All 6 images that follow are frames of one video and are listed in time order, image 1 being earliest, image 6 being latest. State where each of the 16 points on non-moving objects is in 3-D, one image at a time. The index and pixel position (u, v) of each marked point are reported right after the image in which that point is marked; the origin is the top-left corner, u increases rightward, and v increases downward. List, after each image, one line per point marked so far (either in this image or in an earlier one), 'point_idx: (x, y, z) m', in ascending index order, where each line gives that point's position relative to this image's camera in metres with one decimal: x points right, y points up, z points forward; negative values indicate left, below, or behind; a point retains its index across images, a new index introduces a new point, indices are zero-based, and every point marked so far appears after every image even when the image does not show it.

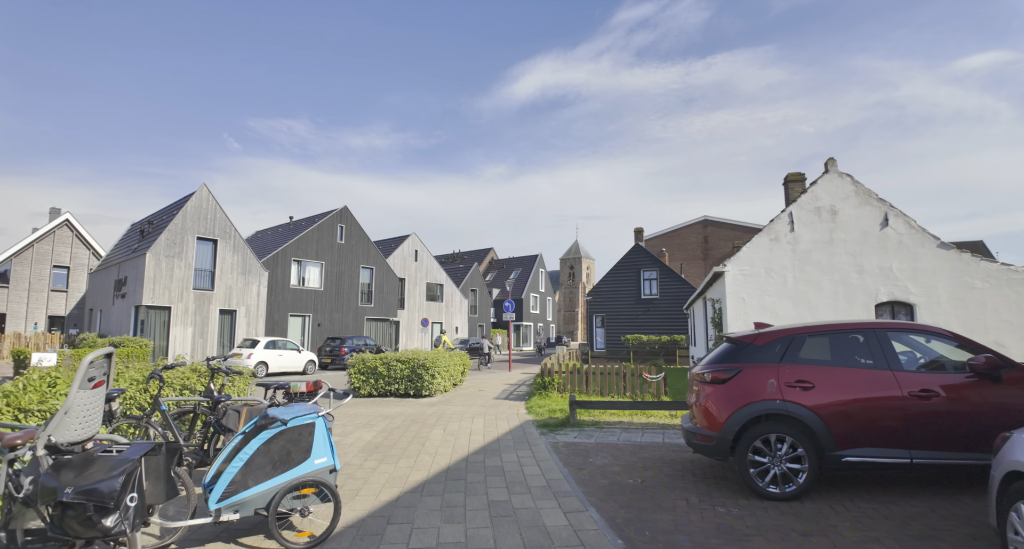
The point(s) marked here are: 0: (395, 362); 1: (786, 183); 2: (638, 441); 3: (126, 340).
0: (-2.9, -2.2, +13.1) m
1: (+8.8, +3.0, +16.6) m
2: (+1.9, -2.6, +8.0) m
3: (-14.2, -2.4, +19.0) m
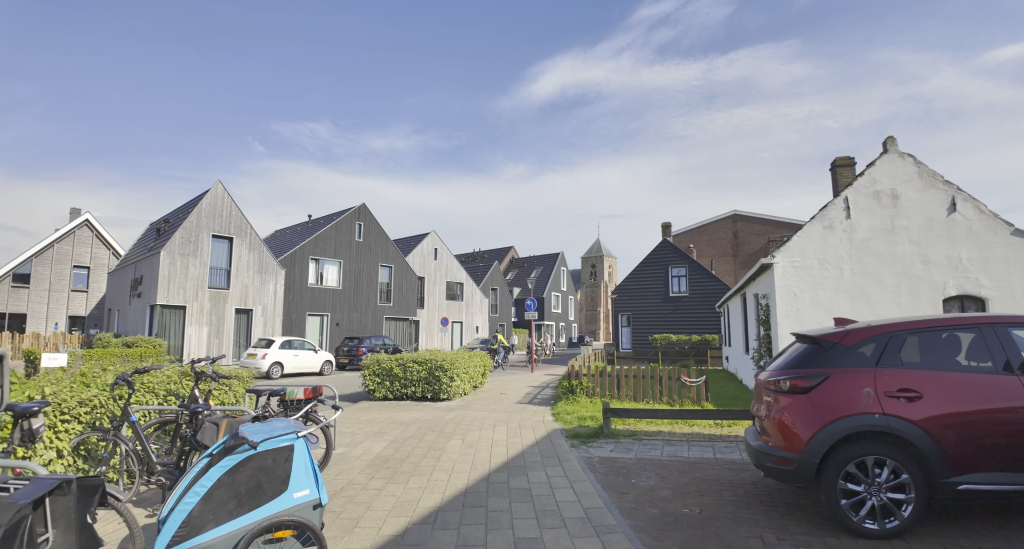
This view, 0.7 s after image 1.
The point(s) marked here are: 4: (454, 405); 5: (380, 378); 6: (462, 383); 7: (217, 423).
0: (-2.4, -2.1, +12.2) m
1: (+9.4, +3.1, +15.2) m
2: (+2.3, -2.4, +6.9) m
3: (-13.4, -2.3, +18.5) m
4: (-1.3, -2.8, +11.2) m
5: (-3.1, -2.5, +12.3) m
6: (-1.2, -2.6, +12.5) m
7: (-2.6, -1.3, +4.6) m
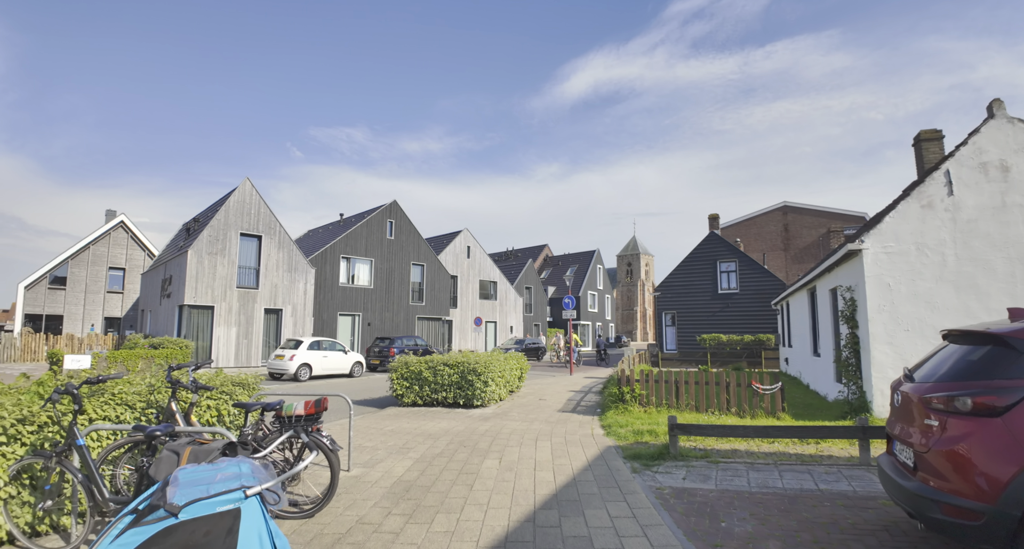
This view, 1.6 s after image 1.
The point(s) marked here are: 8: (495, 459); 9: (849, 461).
0: (-1.5, -2.0, +11.1) m
1: (+10.4, +3.4, +13.4) m
2: (+2.8, -2.3, +5.5) m
3: (-12.1, -2.3, +18.1) m
4: (-0.5, -2.7, +10.0) m
5: (-2.2, -2.3, +11.2) m
6: (-0.3, -2.5, +11.3) m
7: (-2.2, -1.2, +3.5) m
8: (-0.2, -2.3, +6.4) m
9: (+4.3, -2.4, +6.7) m
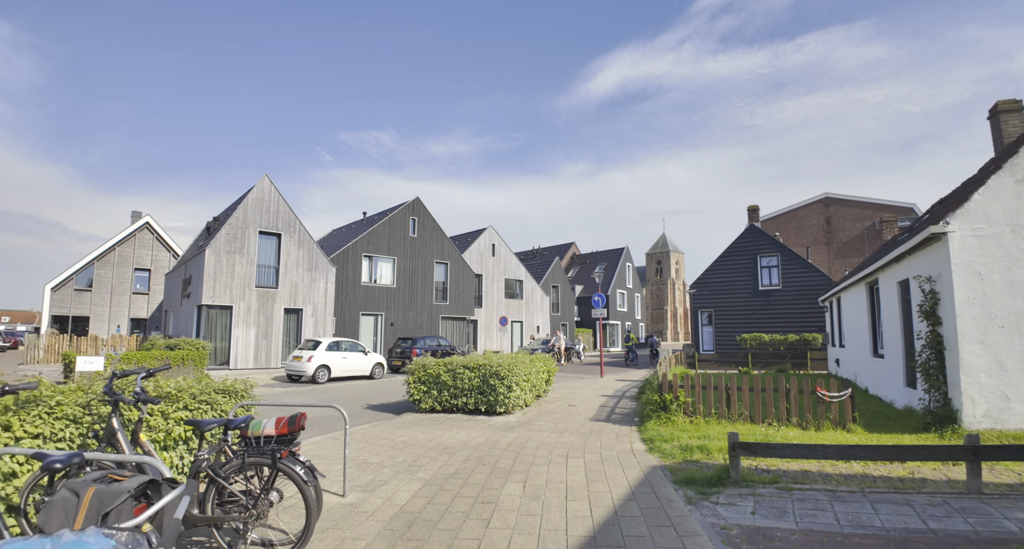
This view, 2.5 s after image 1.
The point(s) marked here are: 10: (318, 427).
0: (-1.0, -1.8, +10.1) m
1: (+11.0, +3.6, +11.8) m
2: (+3.1, -2.1, +4.3) m
3: (-11.2, -2.3, +17.7) m
4: (0.0, -2.6, +9.0) m
5: (-1.7, -2.2, +10.3) m
6: (+0.2, -2.4, +10.3) m
7: (-2.1, -1.1, +2.6) m
8: (+0.1, -2.1, +5.4) m
9: (+4.6, -2.2, +5.5) m
10: (-3.6, -2.8, +9.6) m
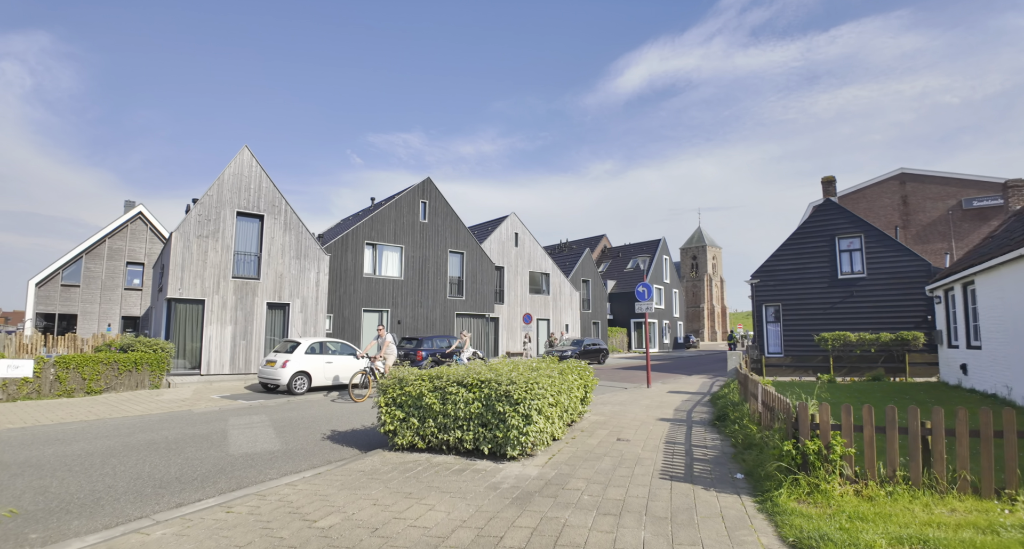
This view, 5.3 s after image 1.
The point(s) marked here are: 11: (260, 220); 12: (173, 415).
0: (-0.7, -1.4, +6.6) m
1: (+11.3, +4.1, +7.6) m
2: (+3.0, -1.6, +0.6) m
3: (-10.5, -1.9, +14.7) m
4: (+0.2, -2.1, +5.4) m
5: (-1.4, -1.8, +6.8) m
6: (+0.5, -1.9, +6.7) m
7: (-2.3, -0.7, -0.9) m
8: (+0.1, -1.7, +1.8) m
9: (+4.6, -1.8, +1.6) m
10: (-3.4, -2.4, +6.3) m
11: (-8.6, +1.9, +17.7) m
12: (-7.0, -2.9, +10.7) m
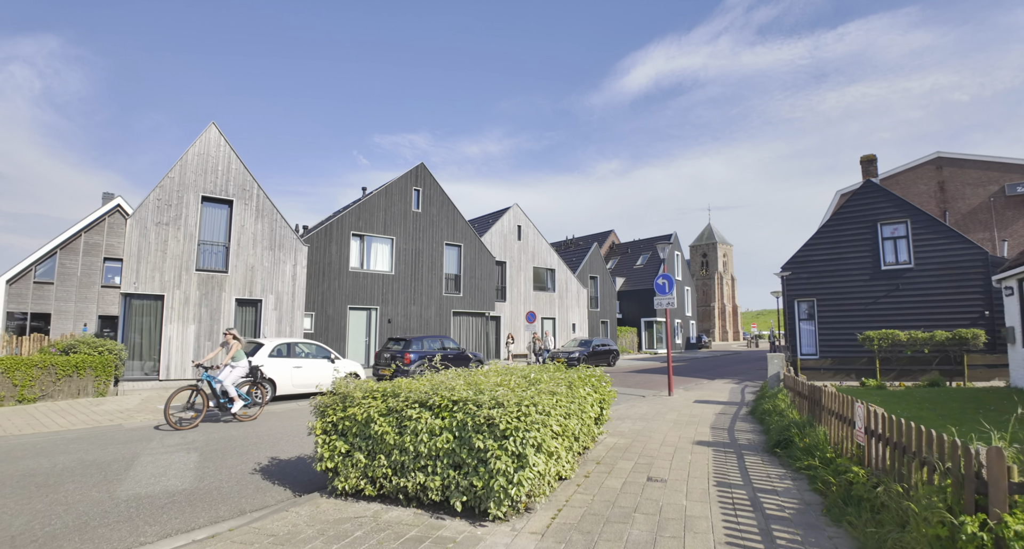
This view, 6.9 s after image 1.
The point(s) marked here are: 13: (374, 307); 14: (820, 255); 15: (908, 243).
0: (-0.8, -1.2, +4.6) m
1: (+11.1, +4.4, +5.5) m
2: (+2.8, -1.4, -1.5) m
3: (-10.6, -1.7, +12.8) m
4: (+0.1, -1.9, +3.4) m
5: (-1.5, -1.6, +4.8) m
6: (+0.4, -1.7, +4.6) m
7: (-2.5, -0.4, -2.9) m
8: (-0.1, -1.5, -0.2) m
9: (+4.4, -1.5, -0.4) m
10: (-3.5, -2.2, +4.3) m
11: (-8.6, +2.1, +15.8) m
12: (-7.1, -2.7, +8.8) m
13: (-5.2, -1.3, +19.8) m
14: (+10.5, +0.7, +17.7) m
15: (+12.7, +1.0, +16.5) m
